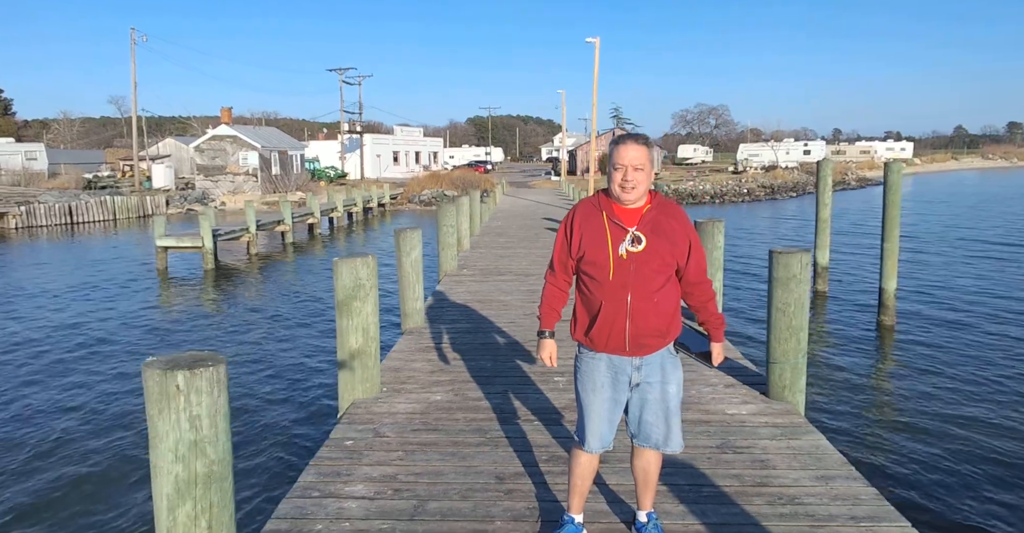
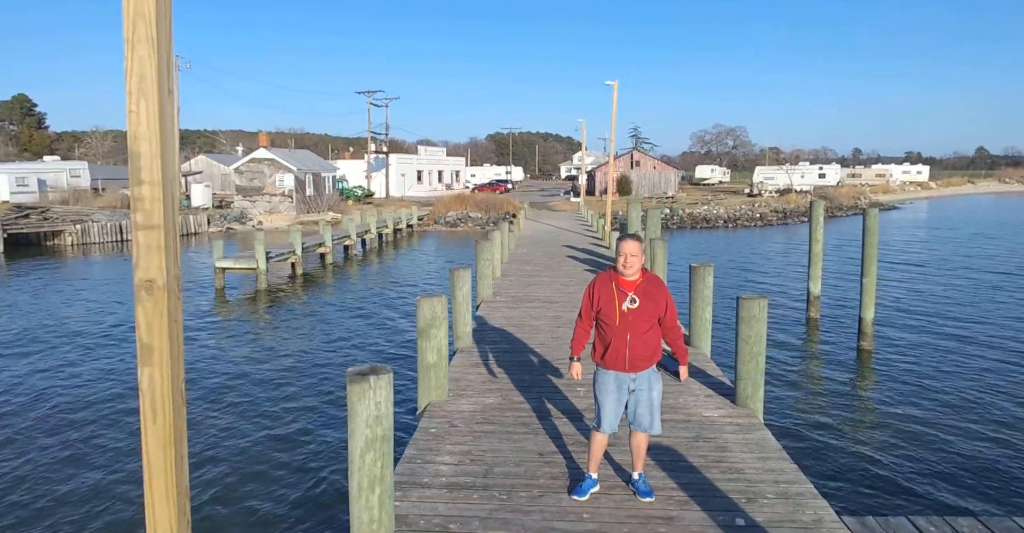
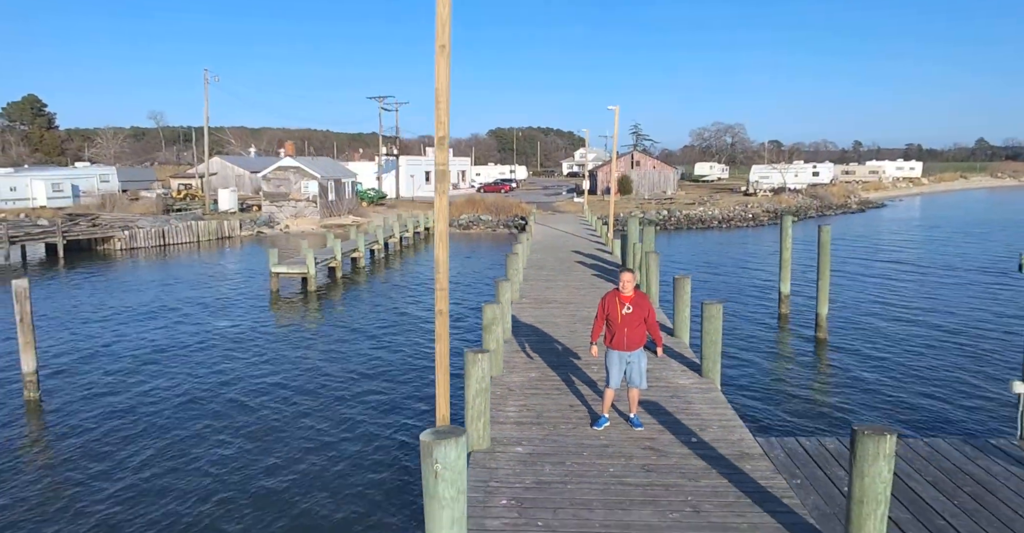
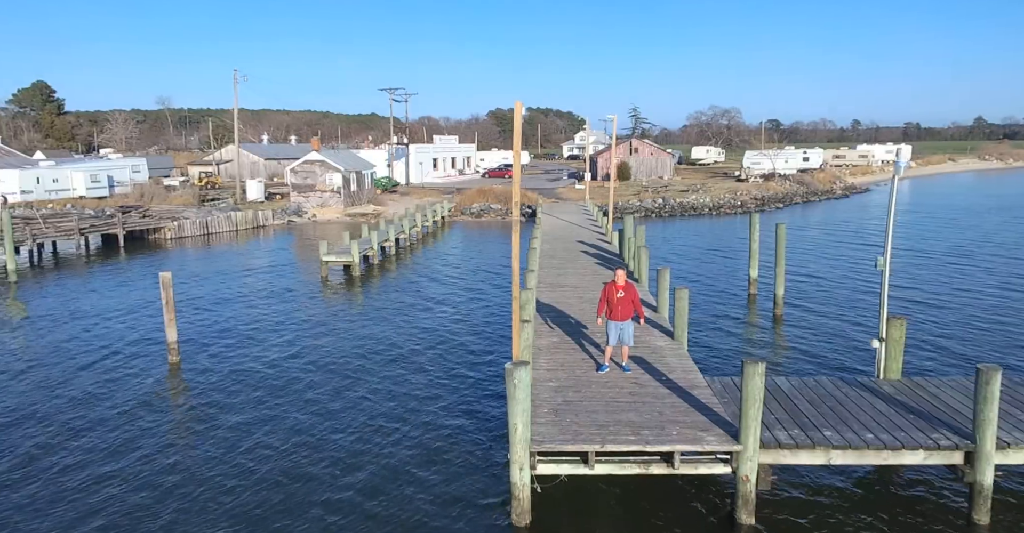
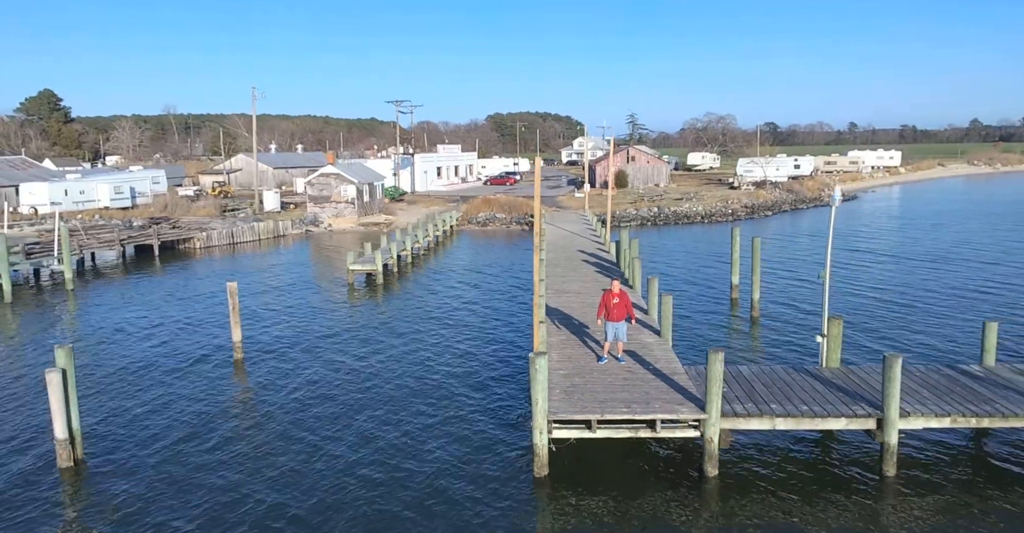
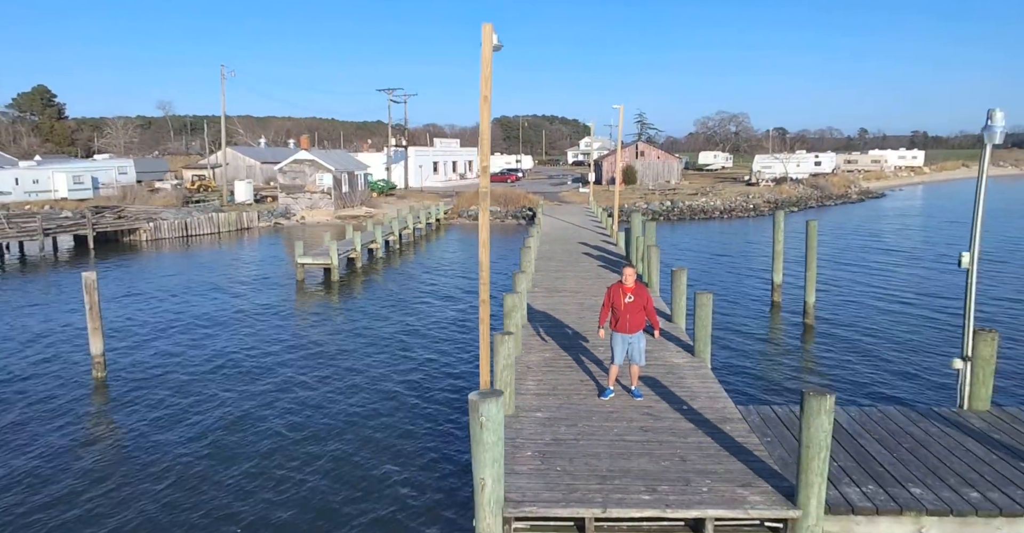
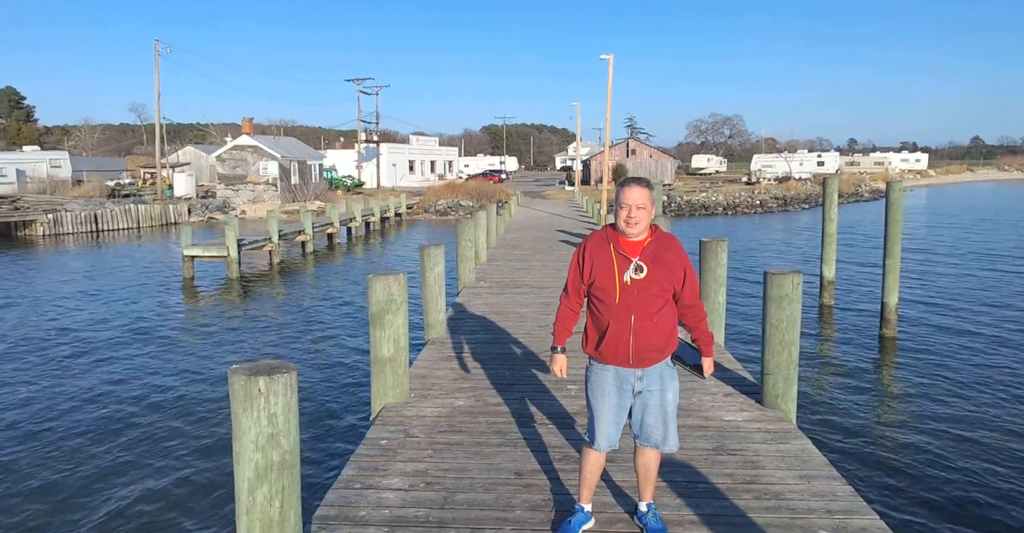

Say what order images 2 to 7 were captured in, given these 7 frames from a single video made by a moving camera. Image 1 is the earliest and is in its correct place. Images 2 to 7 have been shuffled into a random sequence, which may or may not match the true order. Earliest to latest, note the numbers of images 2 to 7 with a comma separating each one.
7, 2, 3, 6, 4, 5
